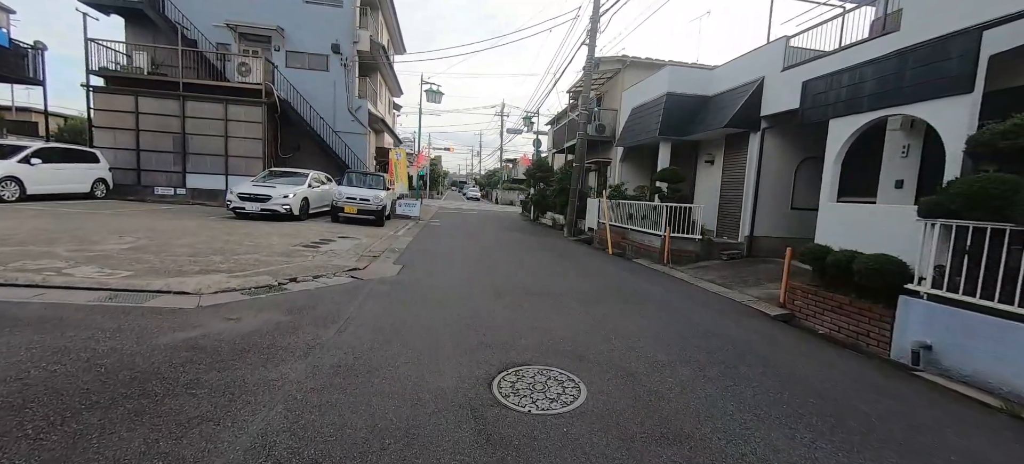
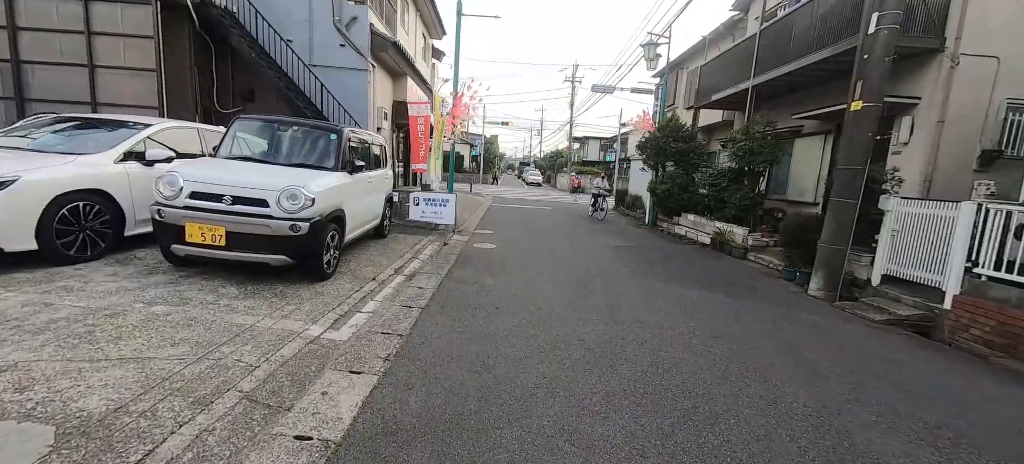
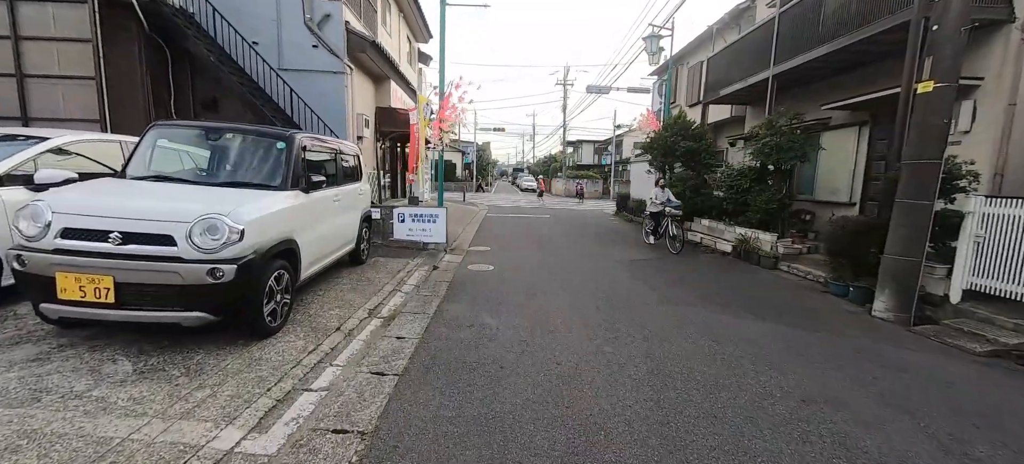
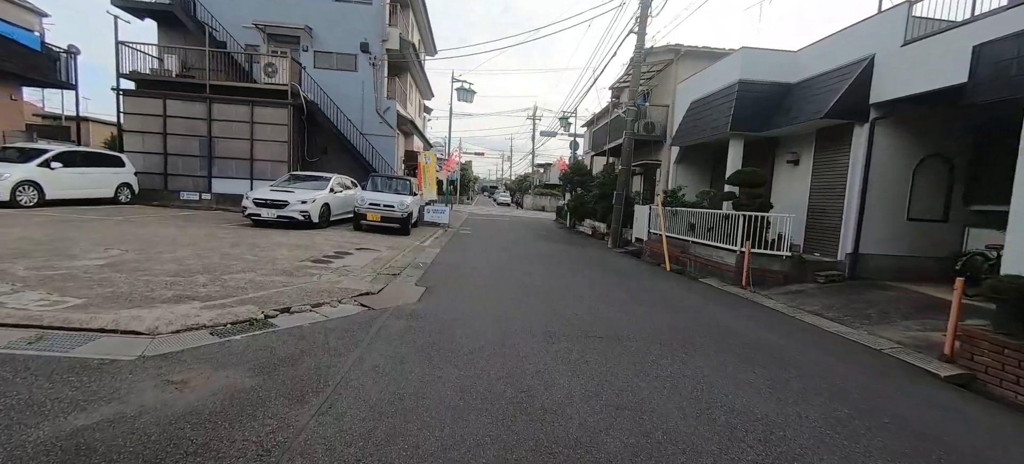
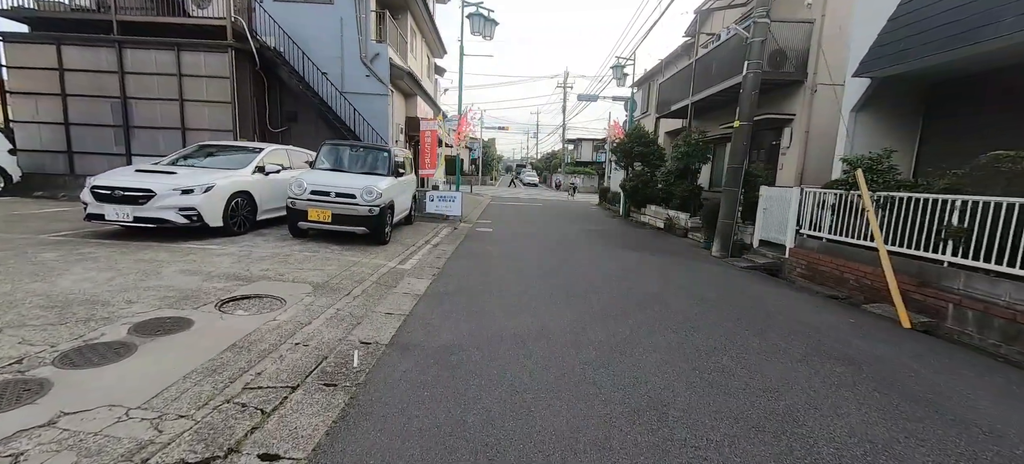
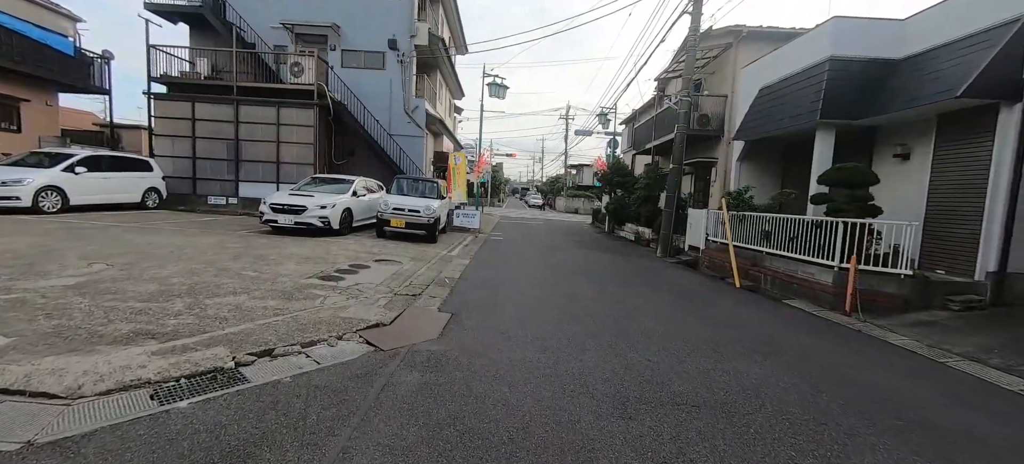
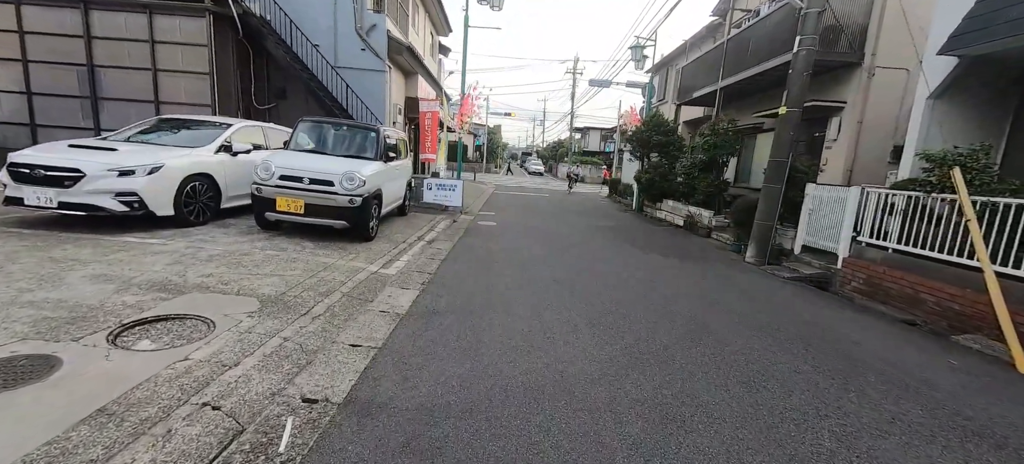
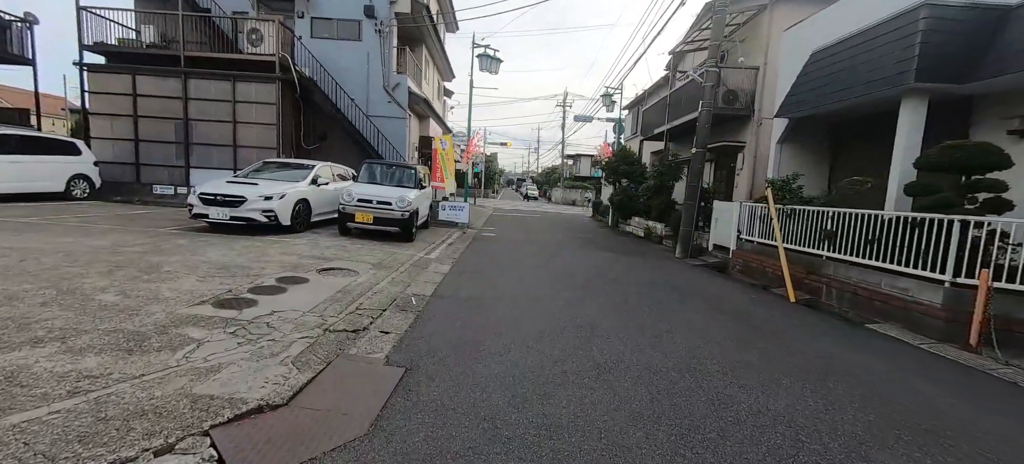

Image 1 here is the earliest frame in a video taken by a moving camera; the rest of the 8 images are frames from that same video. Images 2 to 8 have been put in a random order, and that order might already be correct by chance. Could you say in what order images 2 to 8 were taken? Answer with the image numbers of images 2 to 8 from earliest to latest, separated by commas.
4, 6, 8, 5, 7, 2, 3
